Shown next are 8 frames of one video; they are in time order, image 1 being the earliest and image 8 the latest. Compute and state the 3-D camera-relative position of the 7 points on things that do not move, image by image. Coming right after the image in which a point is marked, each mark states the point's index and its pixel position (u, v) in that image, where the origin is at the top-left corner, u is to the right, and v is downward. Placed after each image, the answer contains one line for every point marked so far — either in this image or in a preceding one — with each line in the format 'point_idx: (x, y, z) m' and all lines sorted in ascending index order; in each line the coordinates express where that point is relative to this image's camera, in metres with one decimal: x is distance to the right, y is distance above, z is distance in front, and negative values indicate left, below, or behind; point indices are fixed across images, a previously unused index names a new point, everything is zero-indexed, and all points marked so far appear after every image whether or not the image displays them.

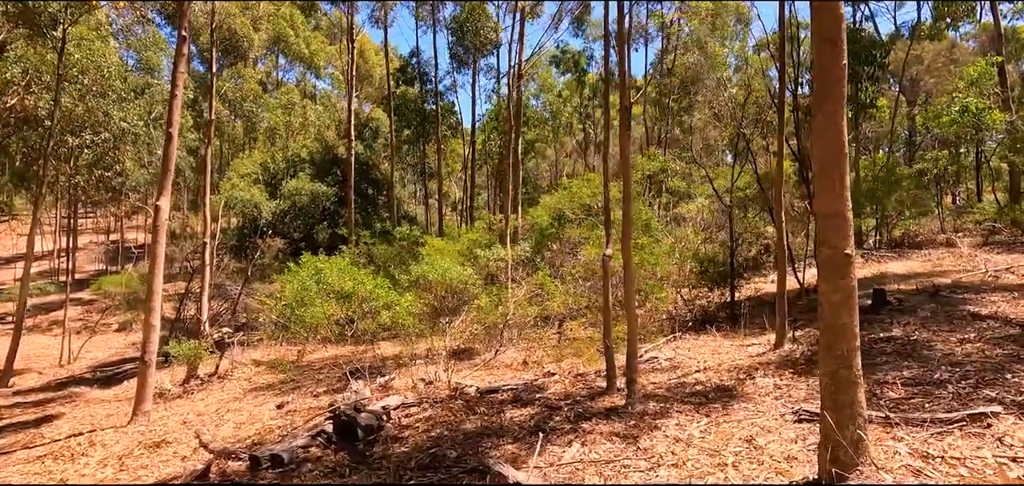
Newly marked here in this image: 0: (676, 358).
0: (+2.0, -1.4, +6.6) m
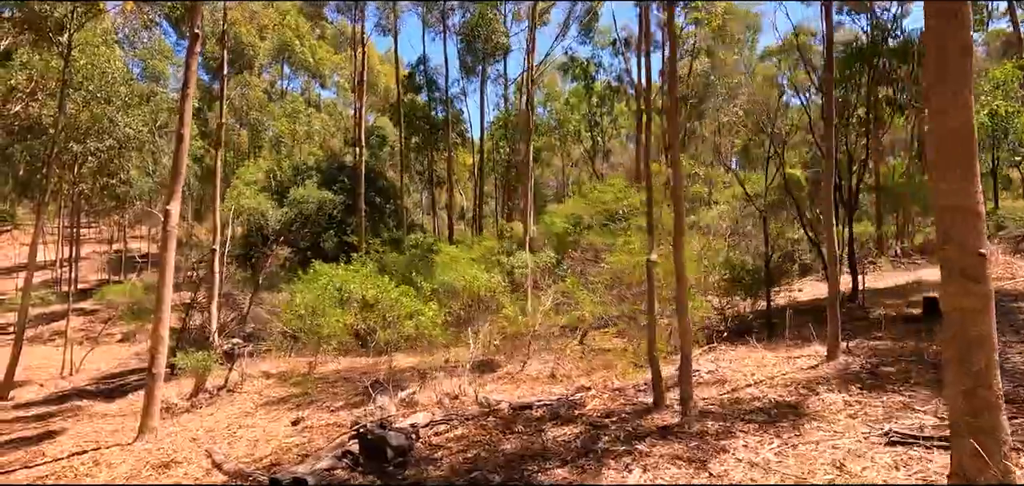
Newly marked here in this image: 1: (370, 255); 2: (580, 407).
0: (+2.4, -1.5, +6.2) m
1: (-3.7, -0.3, +13.8) m
2: (+0.7, -1.7, +5.5) m
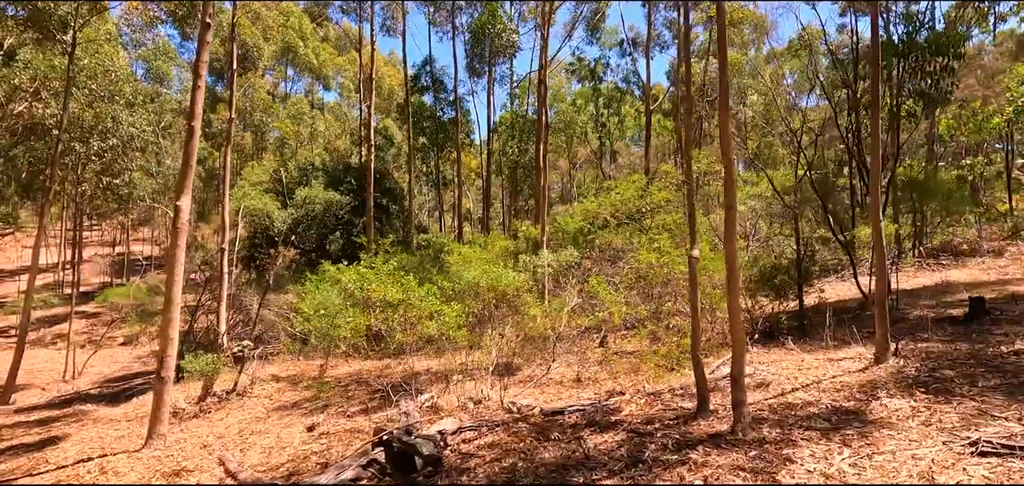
0: (+2.7, -1.4, +5.9) m
1: (-3.4, -0.3, +13.5) m
2: (+1.0, -1.6, +5.2) m
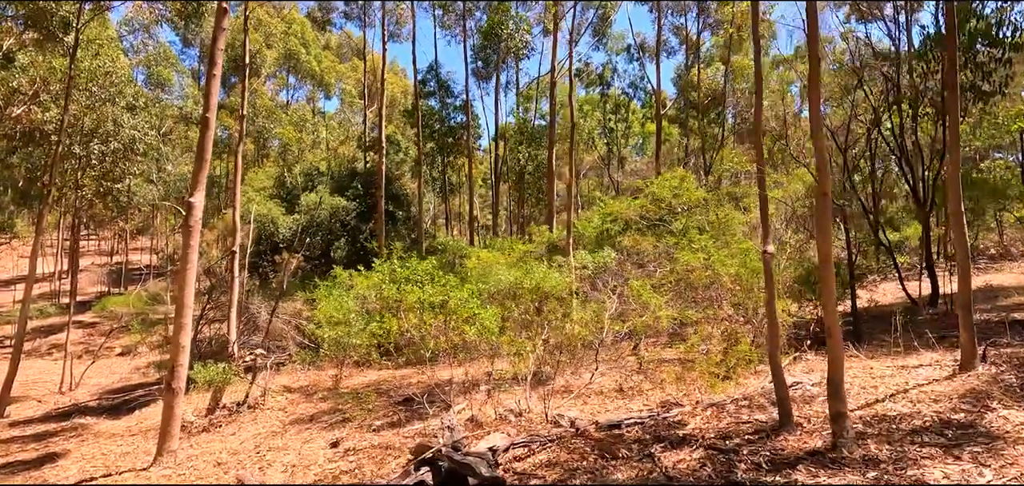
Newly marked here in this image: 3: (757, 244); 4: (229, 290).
0: (+3.2, -1.4, +5.4) m
1: (-3.0, -0.4, +13.0) m
2: (+1.5, -1.6, +4.7) m
3: (+3.9, -0.1, +8.4) m
4: (-5.4, -0.9, +10.3) m
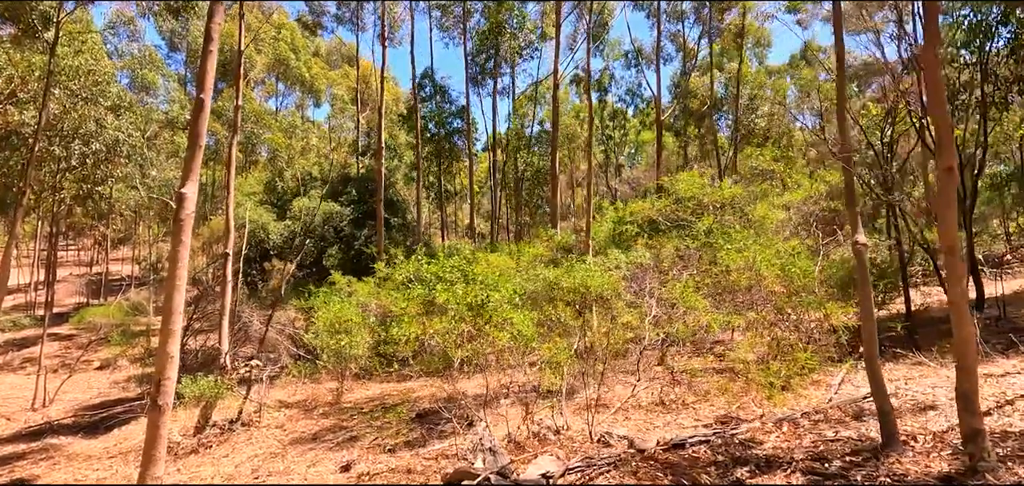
0: (+3.5, -1.4, +4.8) m
1: (-2.8, -0.5, +12.3) m
2: (+1.8, -1.5, +4.1) m
3: (+4.2, -0.1, +7.8) m
4: (-5.2, -1.0, +9.5) m
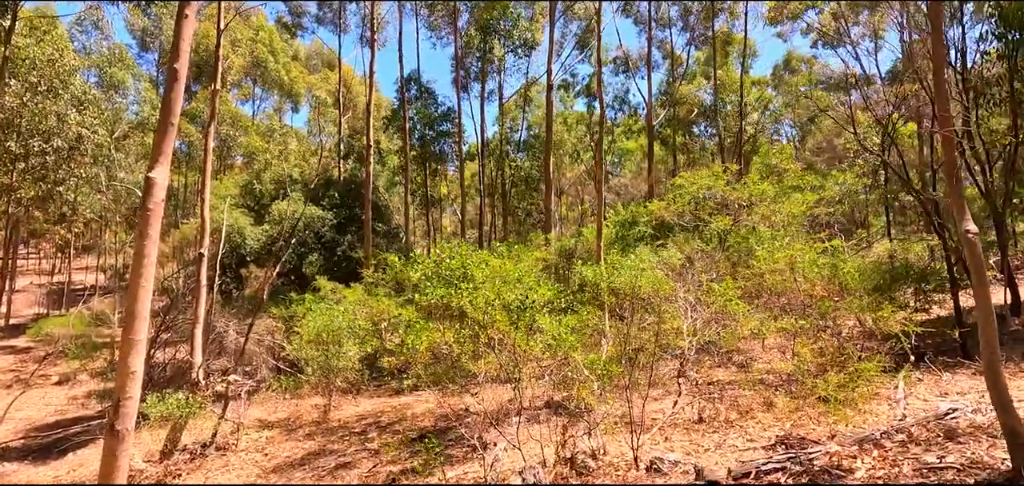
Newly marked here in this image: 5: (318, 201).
0: (+3.7, -1.3, +4.2) m
1: (-2.9, -0.6, +11.5) m
2: (+2.1, -1.5, +3.4) m
3: (+4.3, -0.1, +7.3) m
4: (-5.2, -1.0, +8.6) m
5: (-6.6, +1.5, +18.3) m
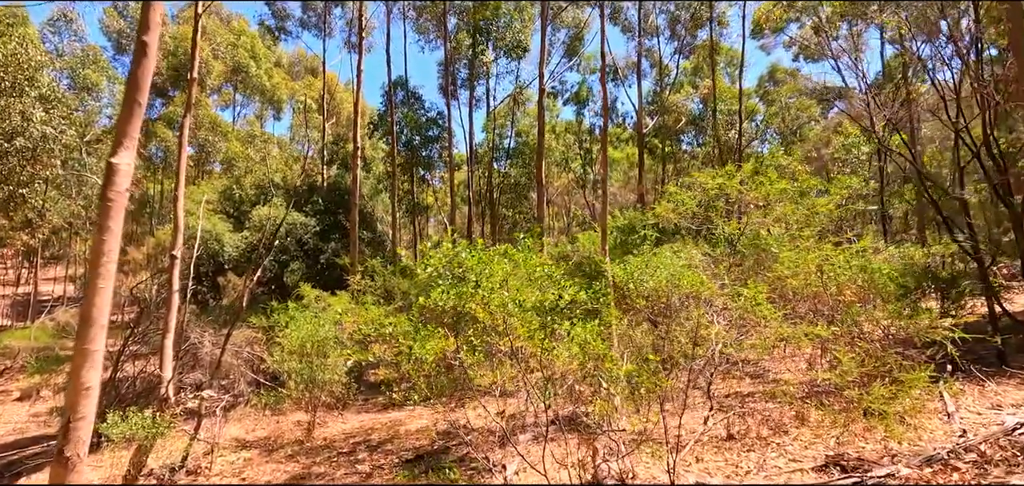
0: (+3.8, -1.3, +3.8) m
1: (-3.0, -0.7, +10.9) m
2: (+2.3, -1.4, +3.0) m
3: (+4.3, -0.2, +7.0) m
4: (-5.2, -1.0, +7.9) m
5: (-6.9, +1.2, +17.6) m
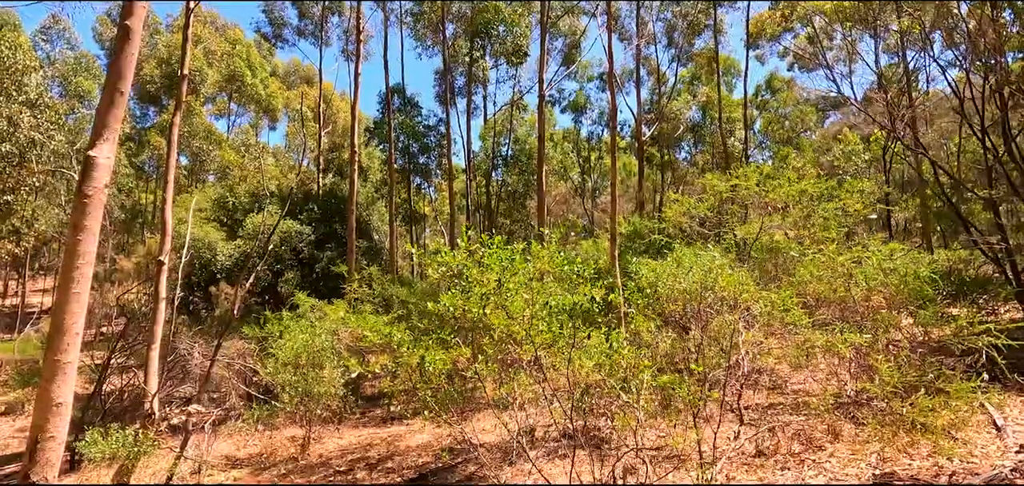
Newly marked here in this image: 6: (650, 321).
0: (+4.0, -1.3, +3.5) m
1: (-2.9, -0.9, +10.5) m
2: (+2.4, -1.4, +2.6) m
3: (+4.4, -0.2, +6.7) m
4: (-5.1, -1.1, +7.6) m
5: (-7.0, +0.9, +17.2) m
6: (+1.4, -0.9, +5.8) m
